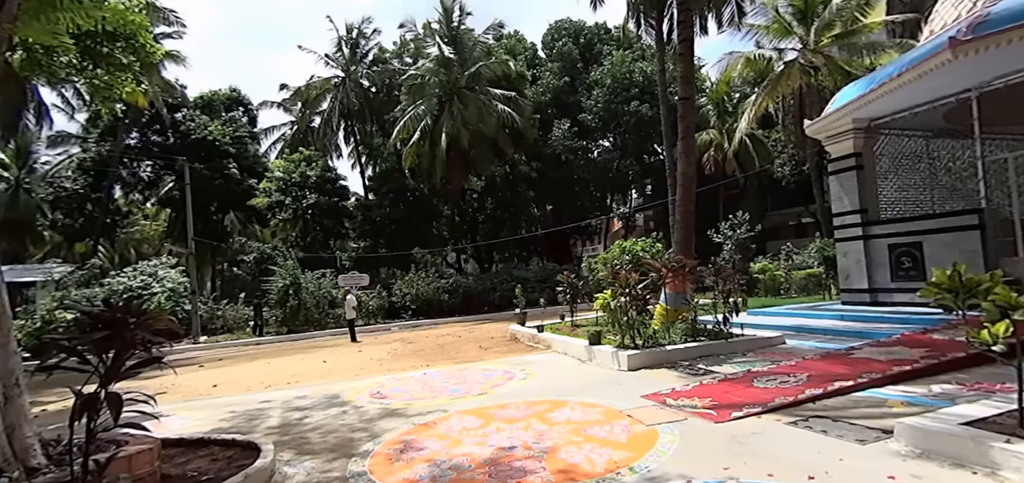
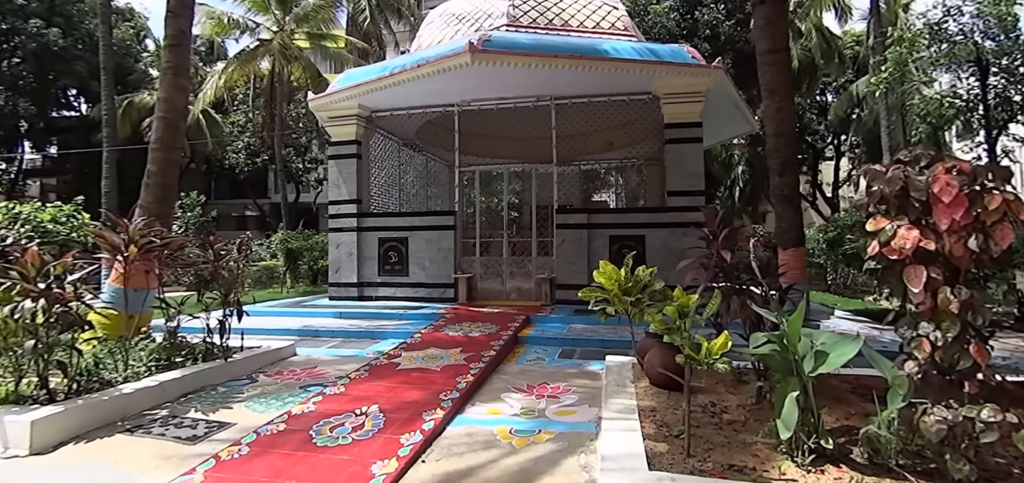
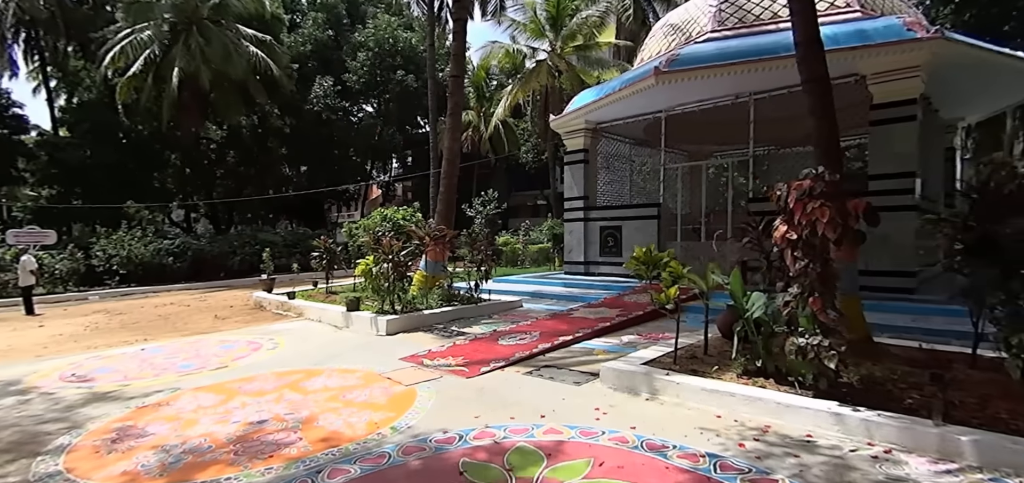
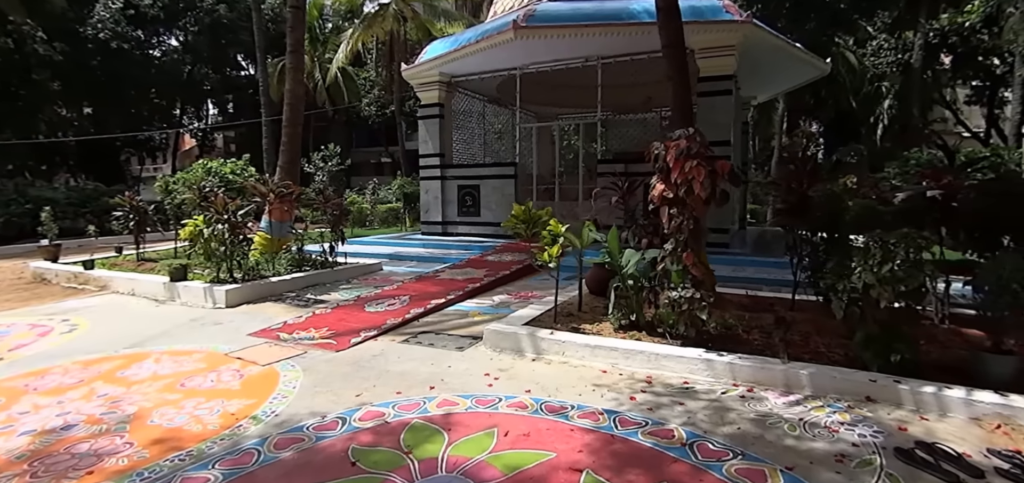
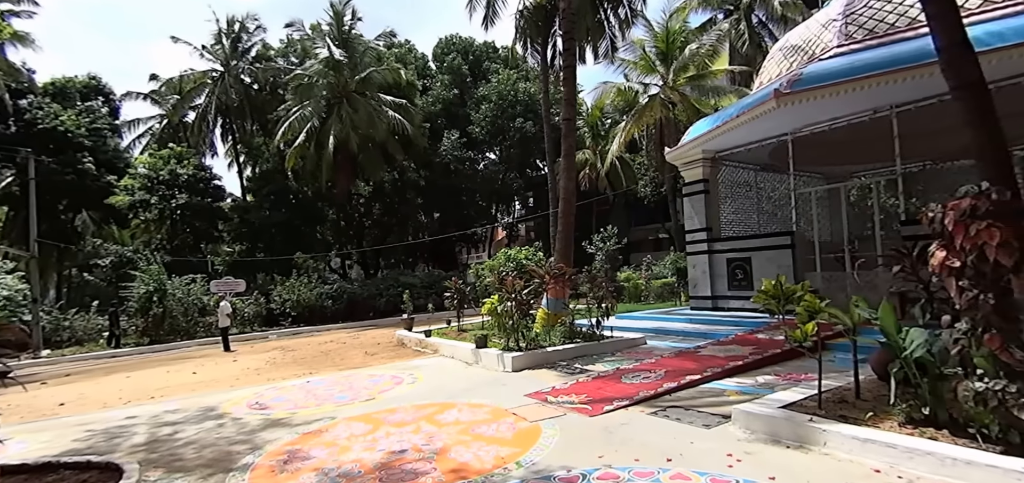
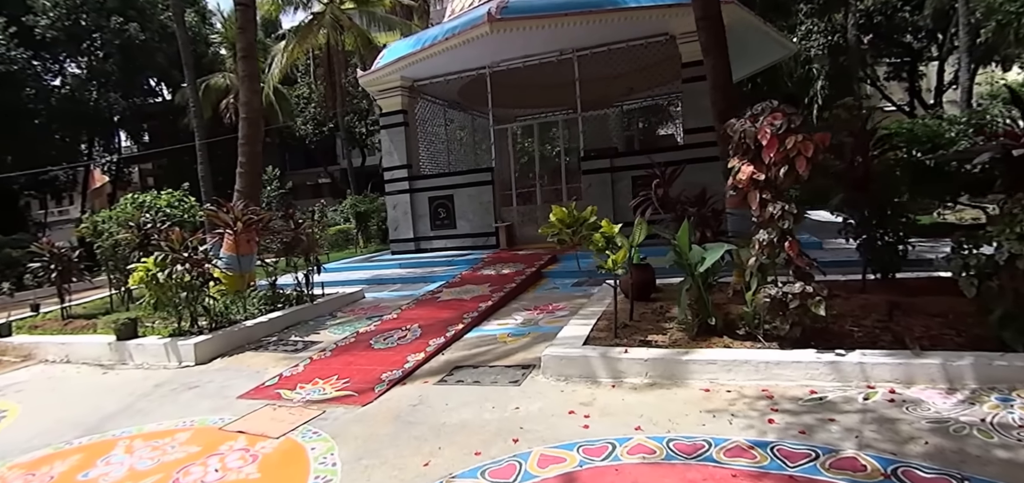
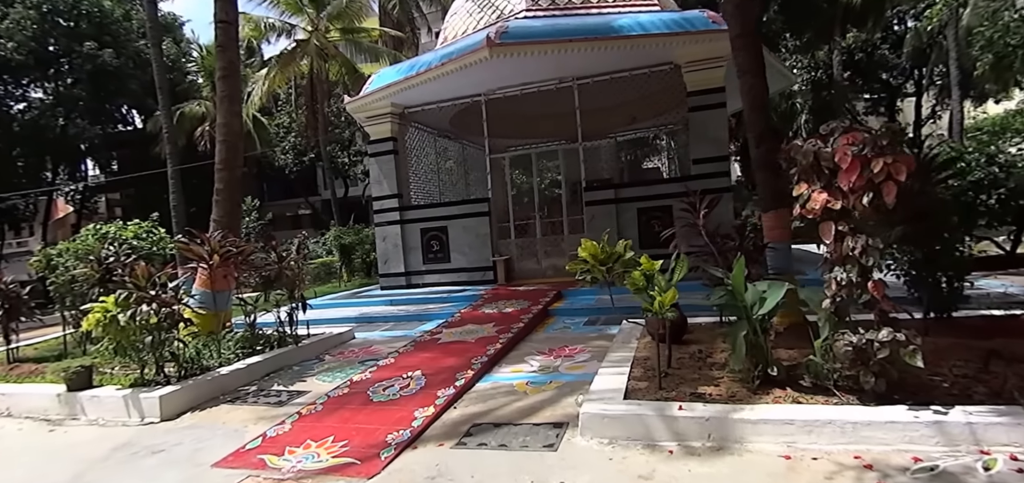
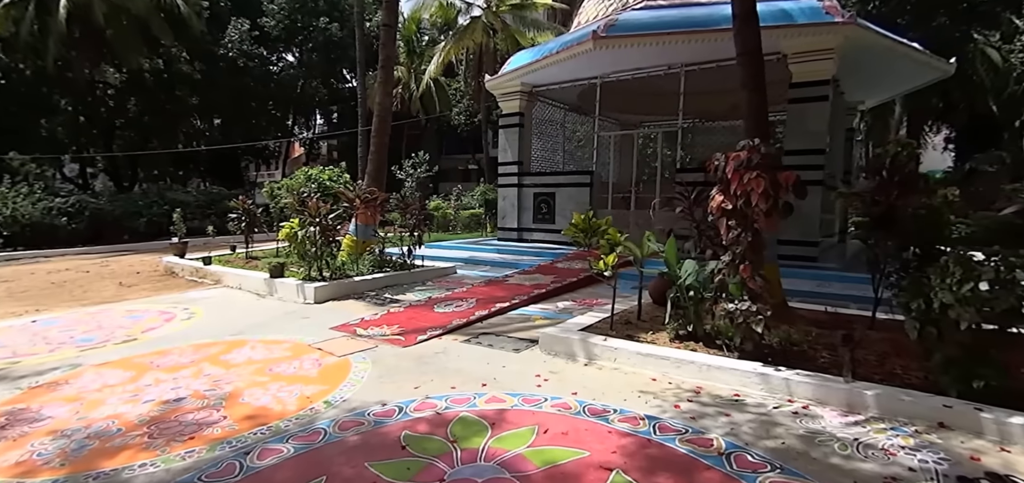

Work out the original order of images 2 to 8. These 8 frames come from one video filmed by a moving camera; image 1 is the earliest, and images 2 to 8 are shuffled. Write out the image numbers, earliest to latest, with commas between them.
5, 3, 8, 4, 6, 7, 2
